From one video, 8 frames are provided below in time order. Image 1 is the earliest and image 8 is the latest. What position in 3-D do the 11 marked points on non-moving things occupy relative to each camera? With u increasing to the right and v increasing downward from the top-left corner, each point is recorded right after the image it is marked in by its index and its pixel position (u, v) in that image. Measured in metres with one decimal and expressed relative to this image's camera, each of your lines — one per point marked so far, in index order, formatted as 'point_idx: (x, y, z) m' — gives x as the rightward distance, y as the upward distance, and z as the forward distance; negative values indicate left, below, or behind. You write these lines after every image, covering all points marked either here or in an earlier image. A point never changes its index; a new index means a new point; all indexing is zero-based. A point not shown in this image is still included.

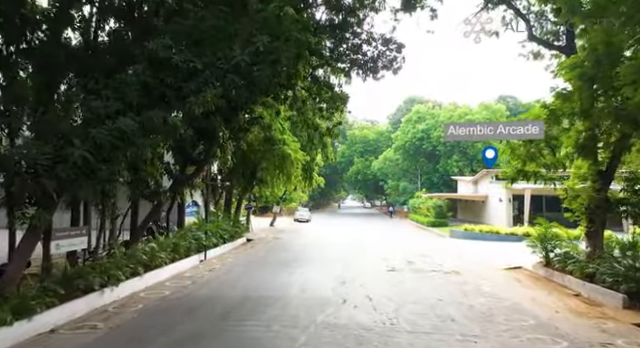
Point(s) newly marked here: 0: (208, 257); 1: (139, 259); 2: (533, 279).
0: (-3.5, -2.6, +15.0) m
1: (-4.1, -1.9, +10.7) m
2: (+5.2, -2.6, +11.6) m
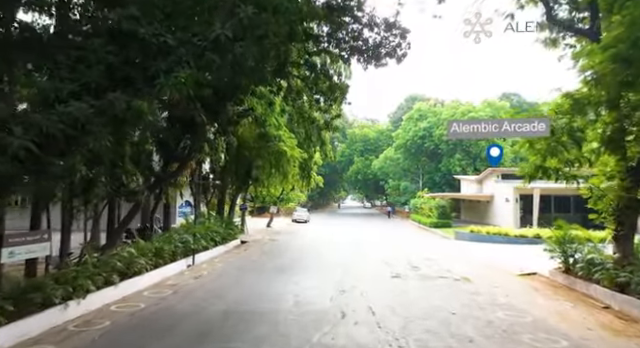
0: (-3.6, -2.6, +13.8) m
1: (-4.2, -1.9, +9.6) m
2: (+5.1, -2.5, +10.5) m
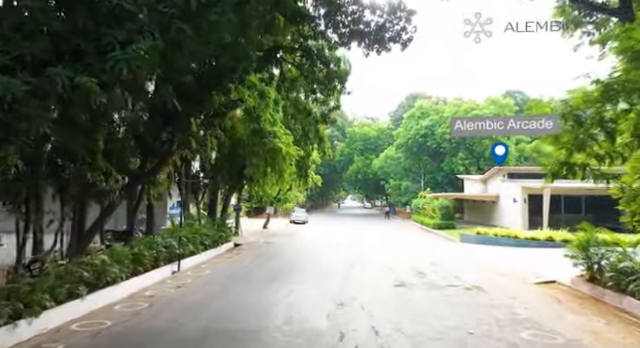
0: (-3.6, -2.5, +12.7) m
1: (-4.2, -1.8, +8.4) m
2: (+5.0, -2.5, +9.3) m
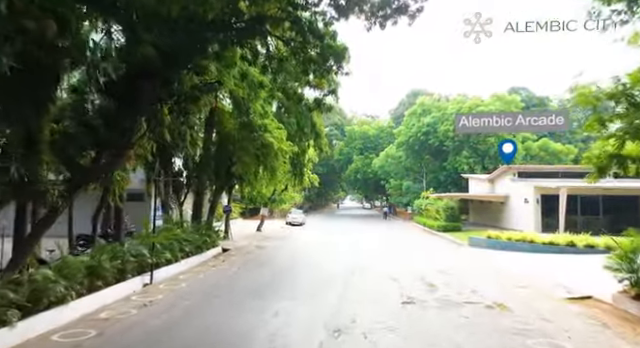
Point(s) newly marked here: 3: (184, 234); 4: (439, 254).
0: (-3.8, -2.4, +11.0) m
1: (-4.4, -1.7, +6.7) m
2: (+4.9, -2.4, +7.6) m
3: (-4.2, -1.8, +14.5) m
4: (+4.3, -2.9, +17.0) m
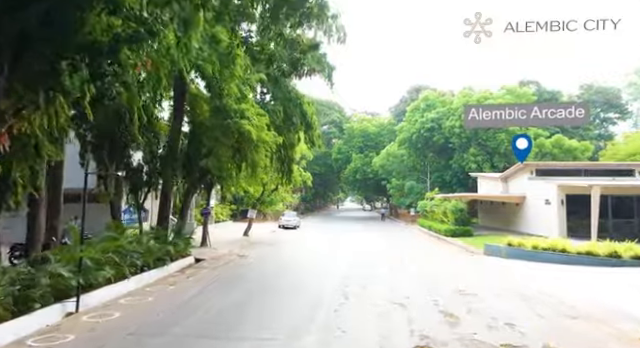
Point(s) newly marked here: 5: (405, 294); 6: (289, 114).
0: (-4.1, -2.3, +8.2) m
1: (-4.7, -1.6, +4.0) m
2: (+4.6, -2.2, +4.9) m
3: (-4.5, -1.7, +11.7) m
4: (+3.9, -2.8, +14.2) m
5: (+1.8, -2.6, +10.4) m
6: (-1.1, +2.1, +16.9) m
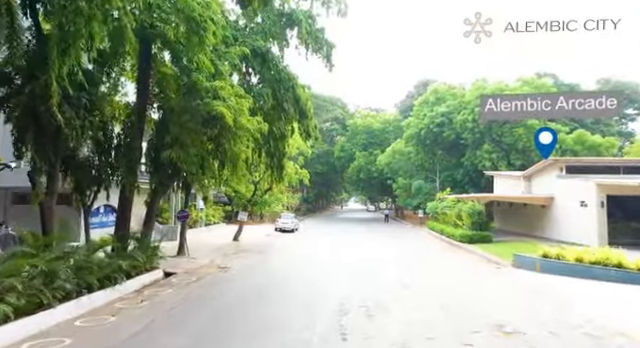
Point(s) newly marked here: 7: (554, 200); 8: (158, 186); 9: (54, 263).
0: (-4.3, -2.2, +5.5) m
1: (-4.9, -1.5, +1.3) m
2: (+4.4, -2.1, +2.1) m
3: (-4.6, -1.6, +9.0) m
4: (+3.8, -2.7, +11.4) m
5: (+1.7, -2.5, +7.6) m
6: (-1.2, +2.2, +14.2) m
7: (+9.6, -1.1, +19.7) m
8: (-4.3, -0.3, +12.8) m
9: (-4.7, -1.5, +8.5) m
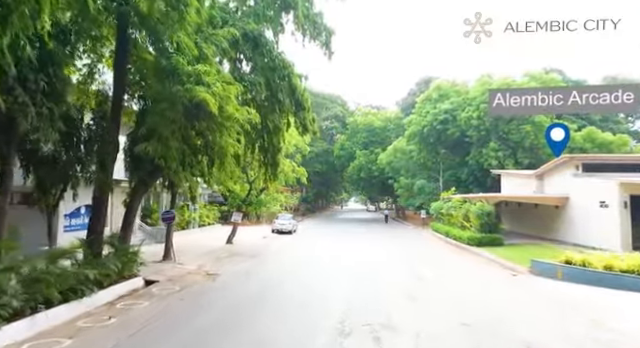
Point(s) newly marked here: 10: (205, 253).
0: (-4.3, -2.1, +4.2) m
1: (-4.9, -1.4, 0.0) m
2: (+4.3, -2.1, +0.8) m
3: (-4.7, -1.5, +7.7) m
4: (+3.8, -2.6, +10.1) m
5: (+1.6, -2.4, +6.3) m
6: (-1.2, +2.3, +12.9) m
7: (+9.6, -1.0, +18.4) m
8: (-4.4, -0.2, +11.5) m
9: (-4.7, -1.5, +7.2) m
10: (-4.1, -2.8, +17.0) m
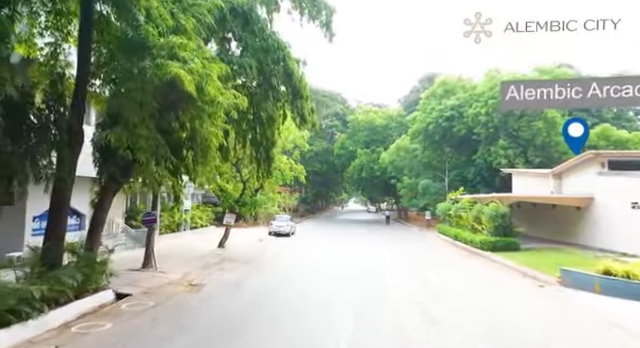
0: (-4.3, -2.0, +2.6) m
1: (-4.9, -1.3, -1.6) m
2: (+4.3, -2.0, -0.8) m
3: (-4.7, -1.4, +6.1) m
4: (+3.8, -2.5, +8.5) m
5: (+1.6, -2.3, +4.7) m
6: (-1.3, +2.4, +11.3) m
7: (+9.6, -0.9, +16.8) m
8: (-4.4, -0.1, +9.9) m
9: (-4.7, -1.4, +5.6) m
10: (-4.2, -2.7, +15.4) m
